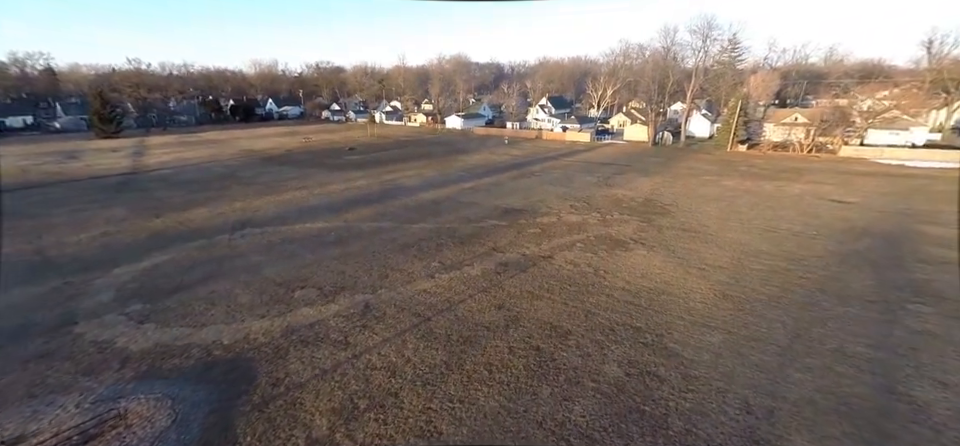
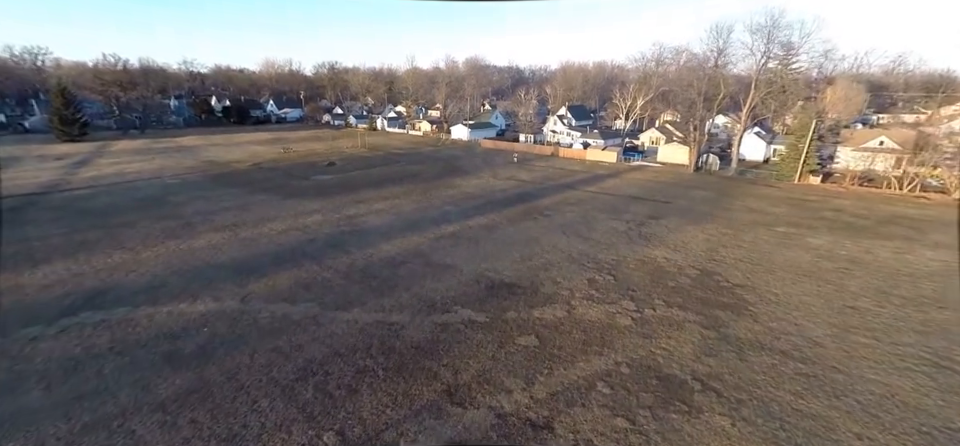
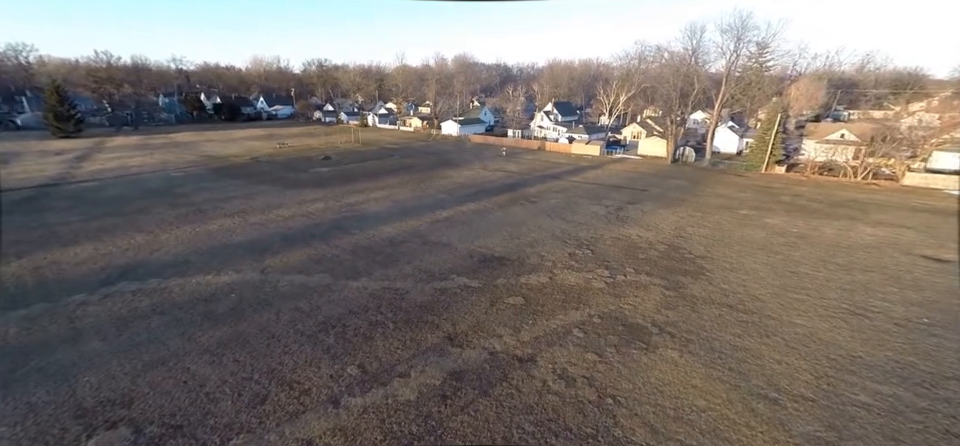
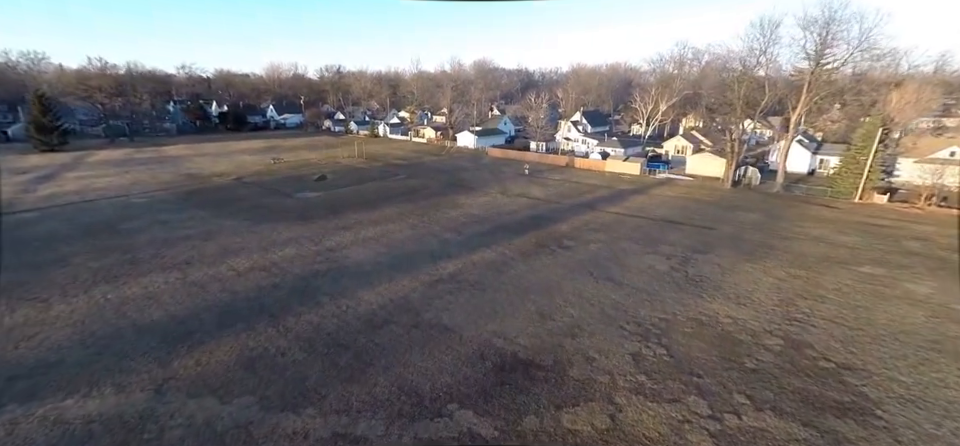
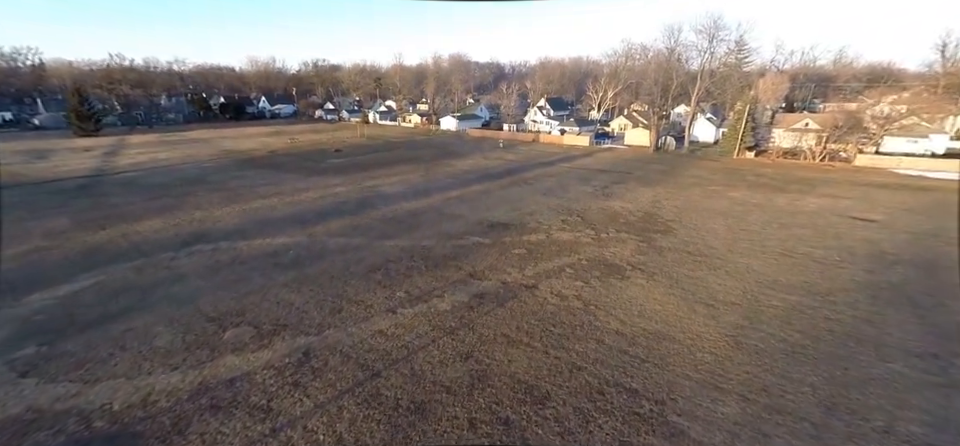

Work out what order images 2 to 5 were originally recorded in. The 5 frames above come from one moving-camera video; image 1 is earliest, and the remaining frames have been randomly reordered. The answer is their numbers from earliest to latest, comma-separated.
5, 3, 2, 4
